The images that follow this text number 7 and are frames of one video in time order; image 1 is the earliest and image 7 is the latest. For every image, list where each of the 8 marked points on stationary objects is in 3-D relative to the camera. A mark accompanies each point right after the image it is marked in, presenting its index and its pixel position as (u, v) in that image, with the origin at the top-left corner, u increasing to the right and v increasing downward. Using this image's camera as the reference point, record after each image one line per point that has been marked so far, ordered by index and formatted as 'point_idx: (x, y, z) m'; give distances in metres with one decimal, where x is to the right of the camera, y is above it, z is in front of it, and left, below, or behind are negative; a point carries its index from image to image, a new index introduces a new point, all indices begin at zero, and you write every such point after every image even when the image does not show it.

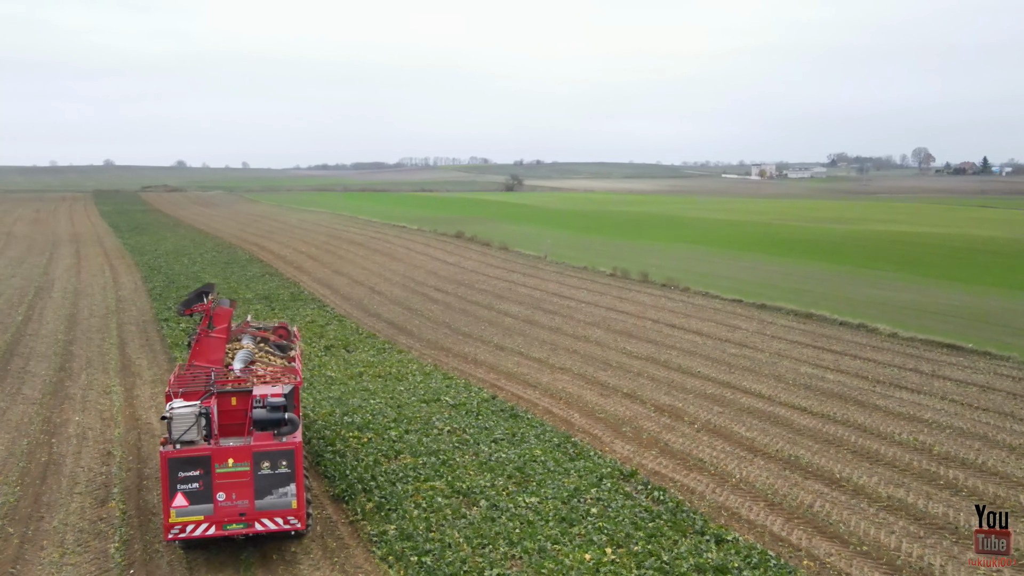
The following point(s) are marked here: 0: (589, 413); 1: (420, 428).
0: (+1.2, -1.9, +15.5) m
1: (-1.3, -2.0, +14.2) m
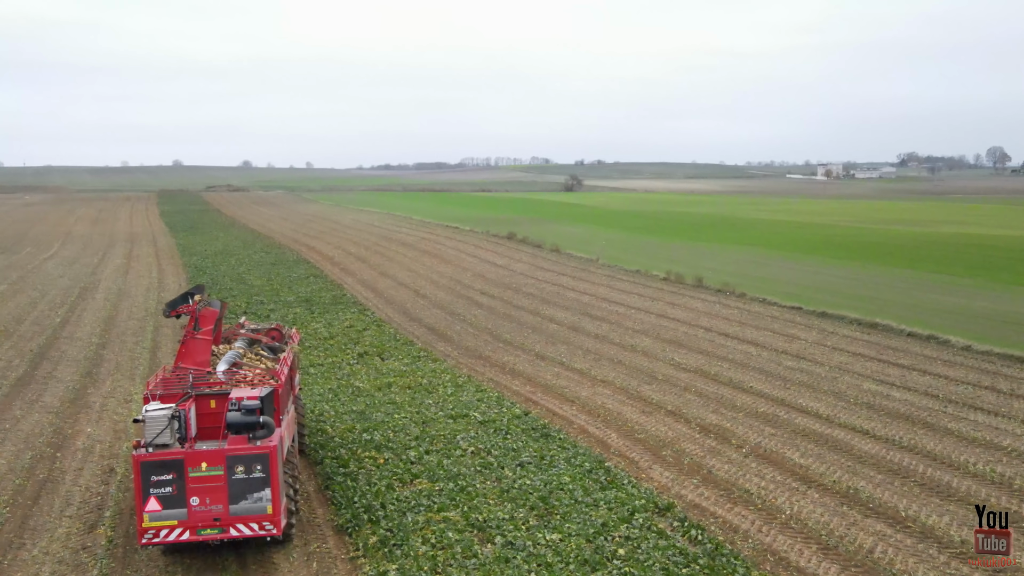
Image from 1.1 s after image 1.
0: (+1.6, -2.1, +14.2) m
1: (-0.9, -2.1, +13.1) m
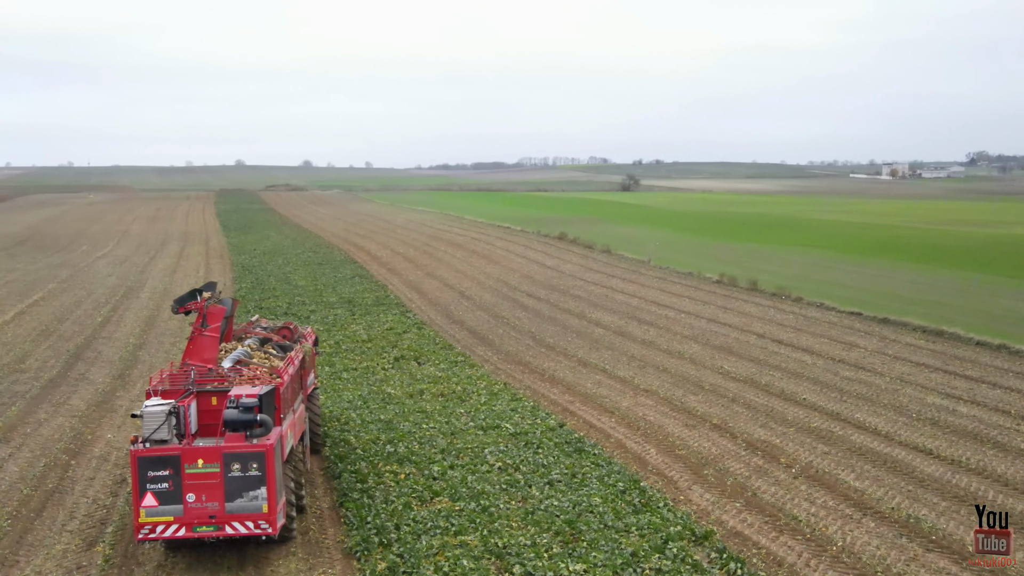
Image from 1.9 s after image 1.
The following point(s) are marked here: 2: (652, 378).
0: (+2.1, -2.2, +13.3) m
1: (-0.6, -2.2, +12.4) m
2: (+2.6, -1.7, +18.2) m
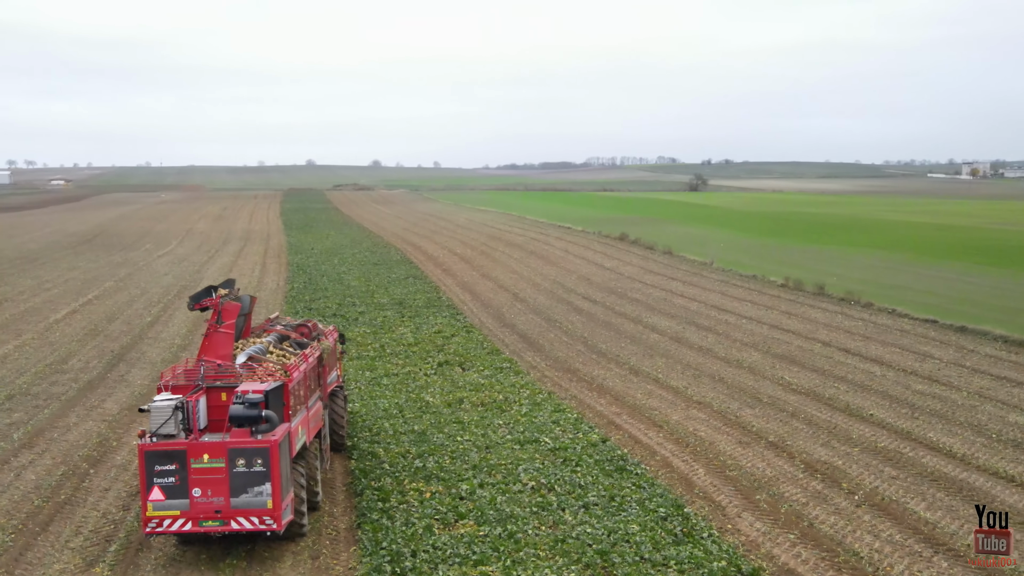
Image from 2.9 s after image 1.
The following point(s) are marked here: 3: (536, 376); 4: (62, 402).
0: (+2.5, -2.2, +12.3) m
1: (-0.2, -2.3, +11.5) m
2: (+3.4, -1.7, +17.1) m
3: (+0.5, -1.7, +18.6) m
4: (-7.7, -2.0, +17.1) m
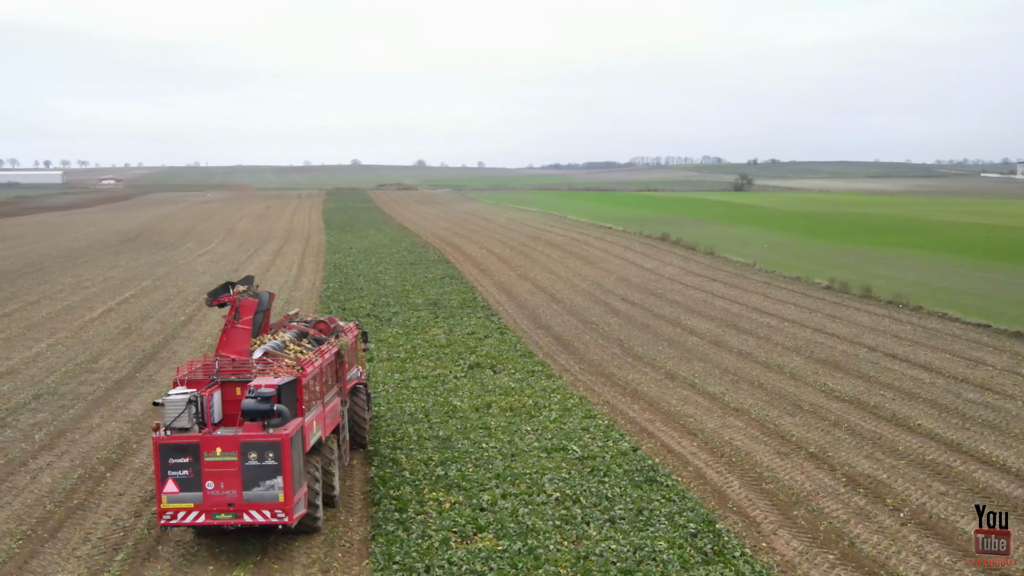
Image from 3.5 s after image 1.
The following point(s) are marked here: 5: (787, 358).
0: (+2.8, -2.3, +11.7) m
1: (+0.1, -2.3, +11.0) m
2: (+3.9, -1.8, +16.5) m
3: (+1.0, -1.7, +18.1) m
4: (-7.2, -1.9, +16.9) m
5: (+5.5, -1.4, +19.6) m
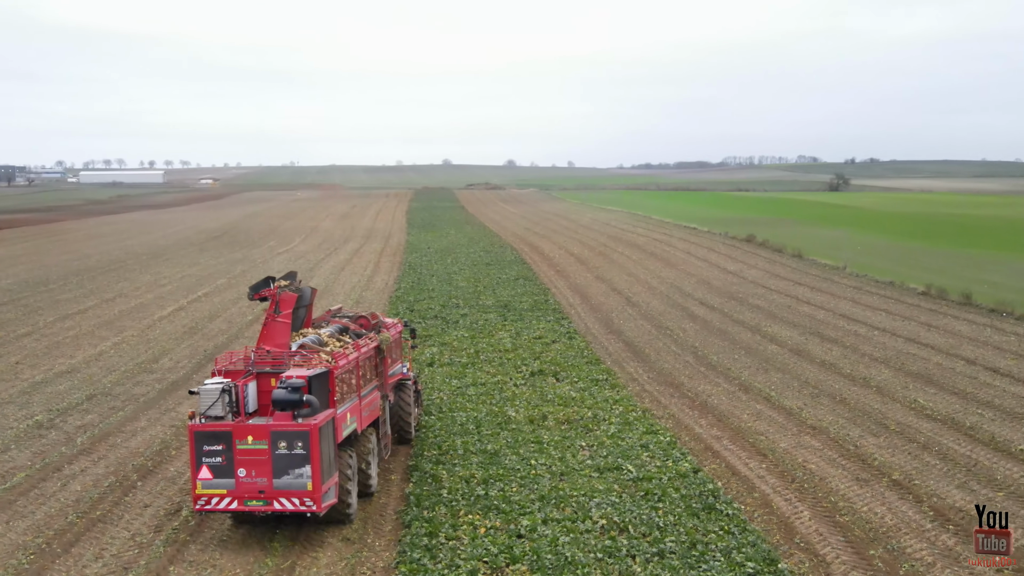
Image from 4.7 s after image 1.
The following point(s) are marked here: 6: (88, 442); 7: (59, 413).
0: (+3.3, -2.4, +10.5) m
1: (+0.5, -2.3, +10.1) m
2: (+4.8, -1.9, +15.1) m
3: (+2.1, -1.8, +17.0) m
4: (-6.2, -1.9, +16.6) m
5: (+6.6, -1.5, +18.2) m
6: (-5.9, -2.1, +13.8) m
7: (-7.2, -2.0, +15.7) m
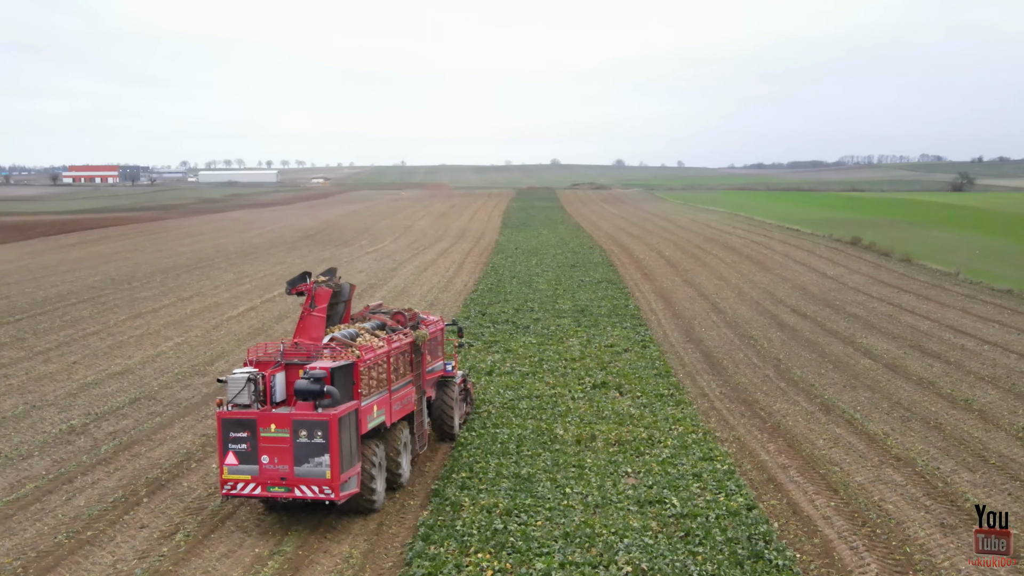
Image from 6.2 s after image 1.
0: (+3.5, -2.5, +8.9) m
1: (+0.7, -2.4, +8.8) m
2: (+5.4, -2.0, +13.4) m
3: (+3.0, -1.9, +15.5) m
4: (-5.4, -2.0, +16.0) m
5: (+7.6, -1.7, +16.2) m
6: (-5.3, -2.2, +13.2) m
7: (-6.4, -2.0, +15.2) m
